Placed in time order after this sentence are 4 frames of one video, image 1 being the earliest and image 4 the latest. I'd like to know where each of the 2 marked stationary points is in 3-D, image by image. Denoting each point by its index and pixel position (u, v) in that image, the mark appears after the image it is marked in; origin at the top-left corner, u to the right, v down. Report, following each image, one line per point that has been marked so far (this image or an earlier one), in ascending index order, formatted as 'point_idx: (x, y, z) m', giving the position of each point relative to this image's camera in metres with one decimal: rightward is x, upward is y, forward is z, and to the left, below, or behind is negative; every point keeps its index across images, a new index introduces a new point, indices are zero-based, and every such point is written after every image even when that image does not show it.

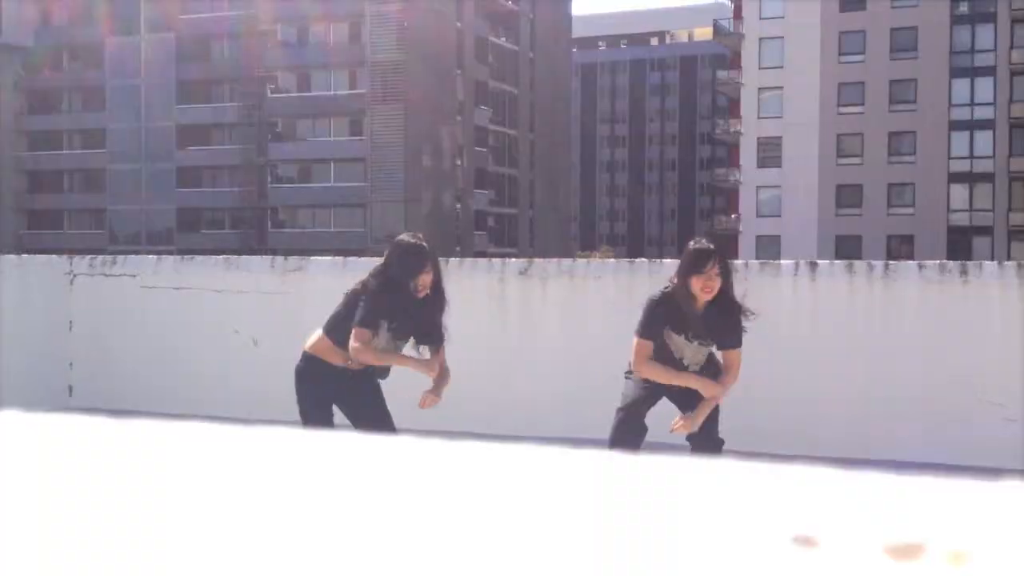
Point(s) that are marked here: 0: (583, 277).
0: (+0.5, +0.1, +8.8) m
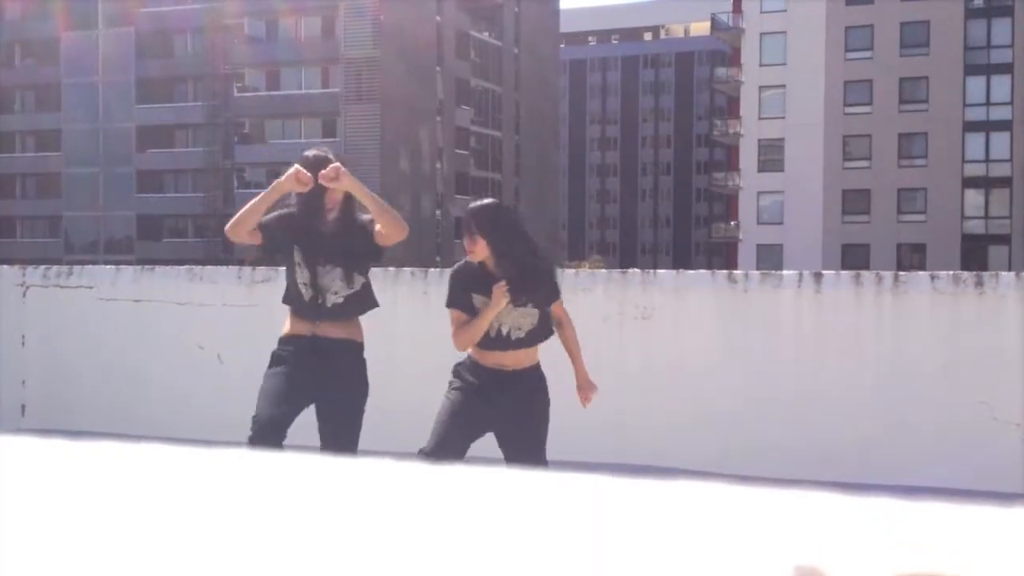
0: (+0.4, 0.0, +7.6) m
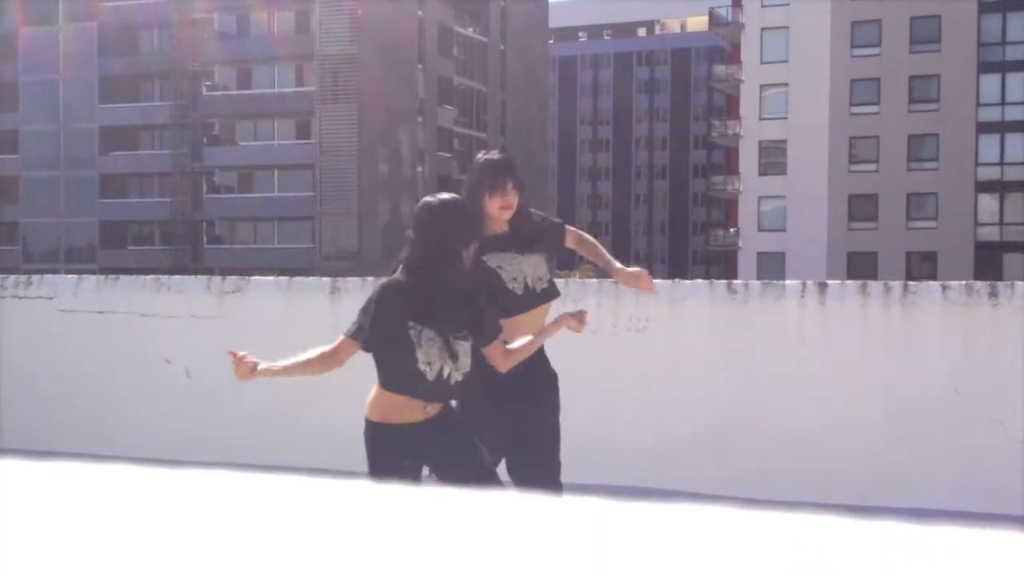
0: (+0.3, -0.1, +6.5) m
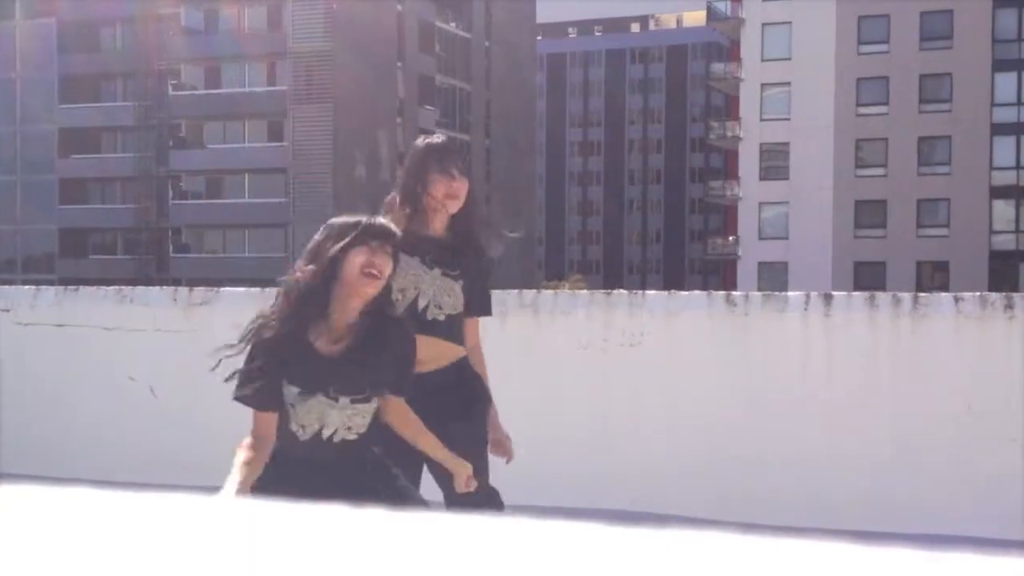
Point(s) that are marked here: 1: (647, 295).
0: (+0.1, -0.2, +5.5) m
1: (+0.7, -0.1, +5.8) m
